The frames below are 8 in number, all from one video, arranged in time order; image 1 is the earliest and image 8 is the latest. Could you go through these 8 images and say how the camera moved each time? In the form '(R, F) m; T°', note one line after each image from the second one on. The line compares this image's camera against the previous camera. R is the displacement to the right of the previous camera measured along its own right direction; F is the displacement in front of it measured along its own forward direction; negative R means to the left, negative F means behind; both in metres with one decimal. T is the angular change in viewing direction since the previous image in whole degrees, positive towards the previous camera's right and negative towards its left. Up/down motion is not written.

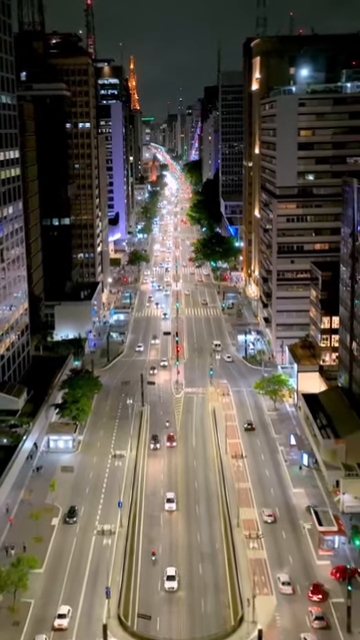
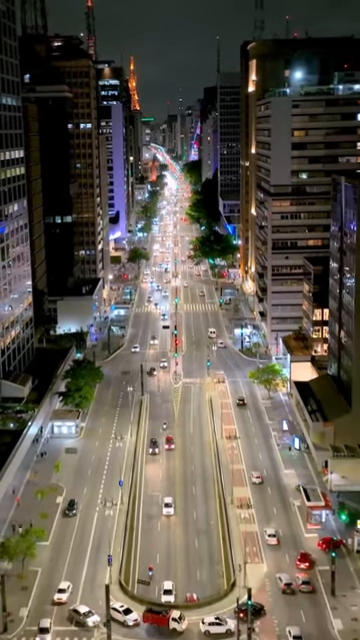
(+0.3, -4.7) m; 0°
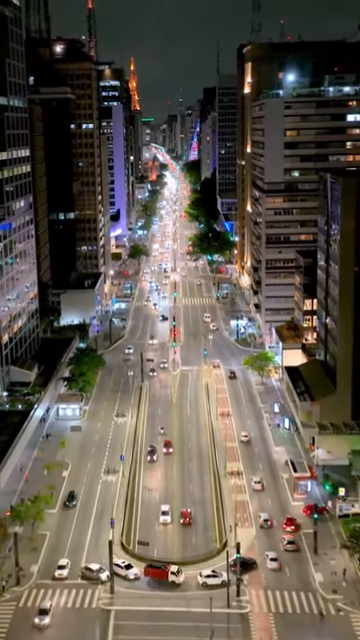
(+0.4, -6.2) m; 0°
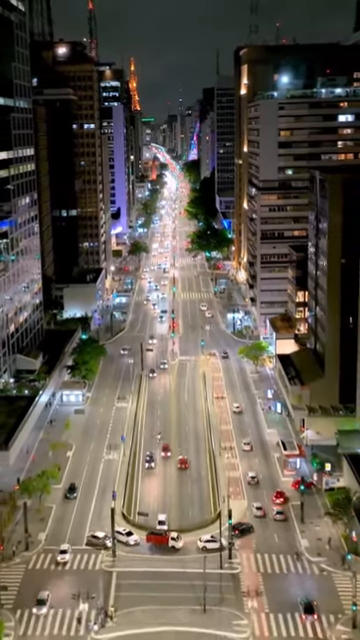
(+0.4, -5.5) m; 0°
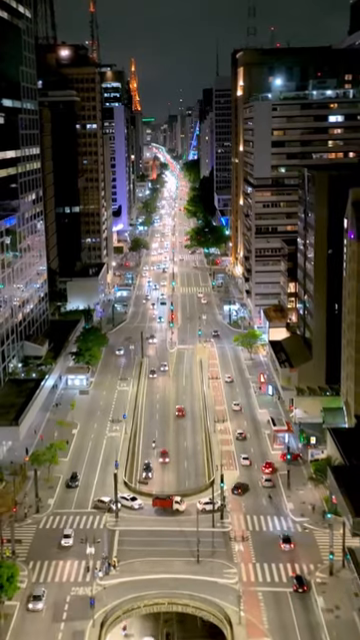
(+0.4, -7.0) m; 0°
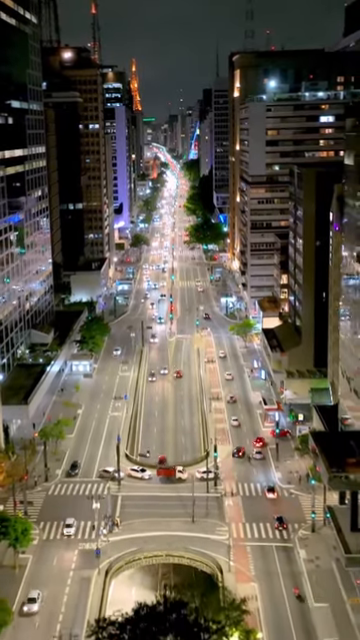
(+0.4, -7.0) m; 0°
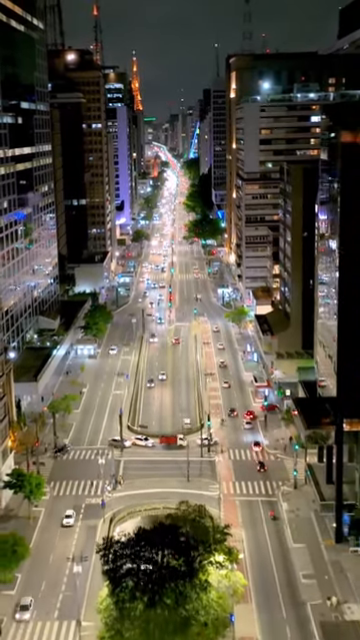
(+0.5, -8.6) m; 0°
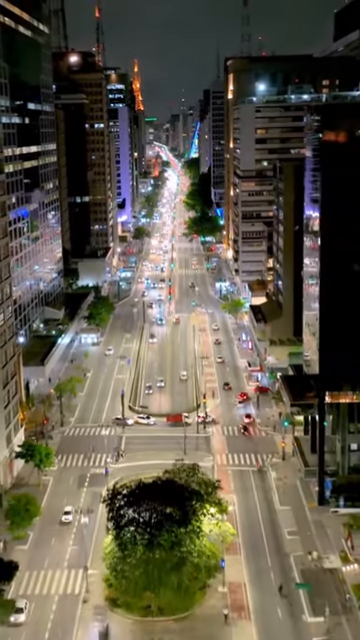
(+0.4, -6.9) m; 0°
